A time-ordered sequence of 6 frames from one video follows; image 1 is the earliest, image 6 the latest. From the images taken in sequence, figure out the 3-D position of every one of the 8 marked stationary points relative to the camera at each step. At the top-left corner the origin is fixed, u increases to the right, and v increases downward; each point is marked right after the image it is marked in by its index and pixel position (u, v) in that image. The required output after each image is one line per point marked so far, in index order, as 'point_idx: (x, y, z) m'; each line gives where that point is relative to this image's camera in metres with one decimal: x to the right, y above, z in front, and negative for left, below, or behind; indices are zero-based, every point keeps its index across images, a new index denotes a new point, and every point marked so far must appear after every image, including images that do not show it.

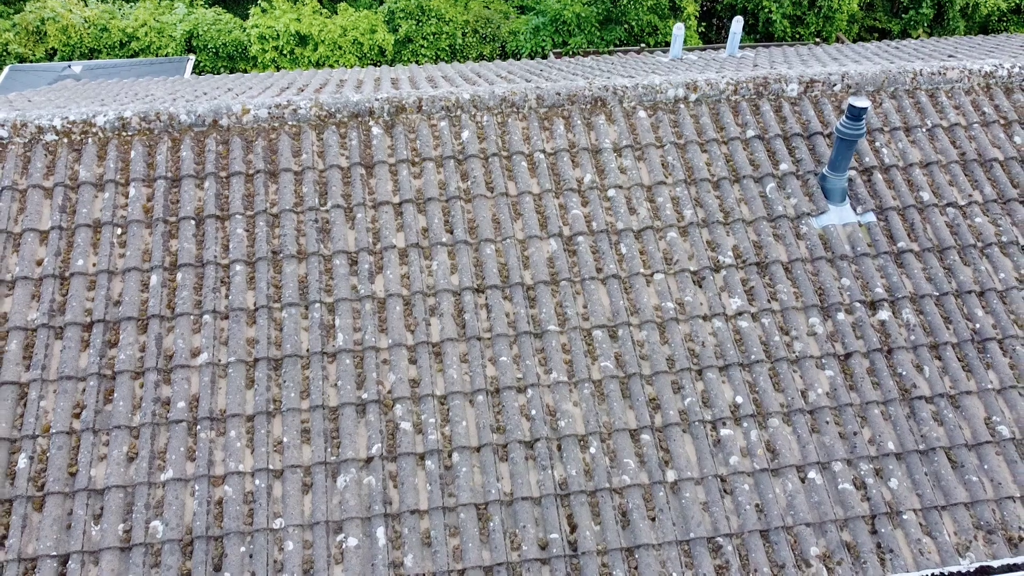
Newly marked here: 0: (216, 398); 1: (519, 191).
0: (-1.7, -0.7, +4.7) m
1: (+0.1, +0.6, +5.5) m
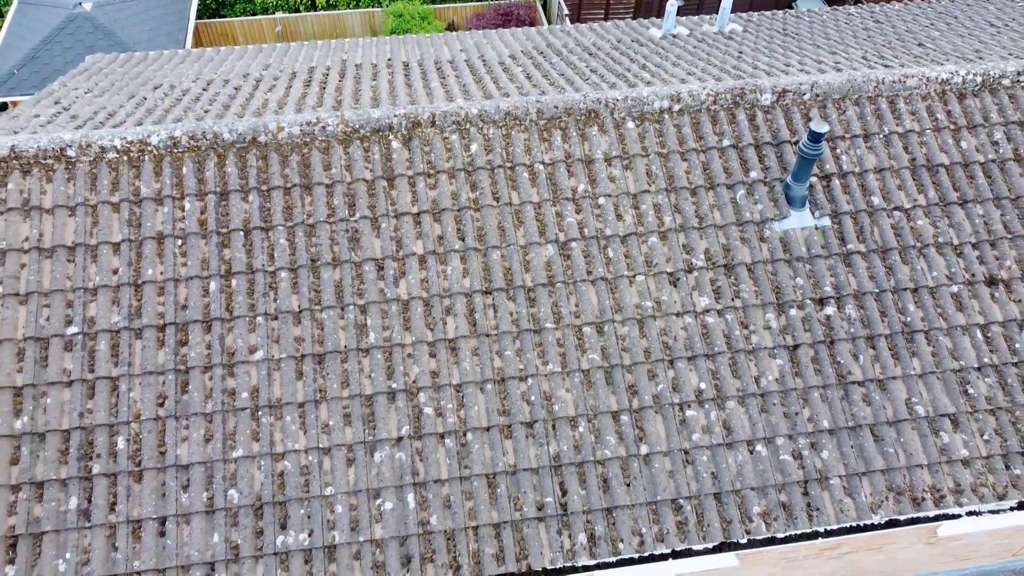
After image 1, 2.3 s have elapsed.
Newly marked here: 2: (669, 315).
0: (-1.7, -0.7, +5.8) m
1: (+0.1, +0.7, +6.3) m
2: (+1.2, -0.2, +6.1) m
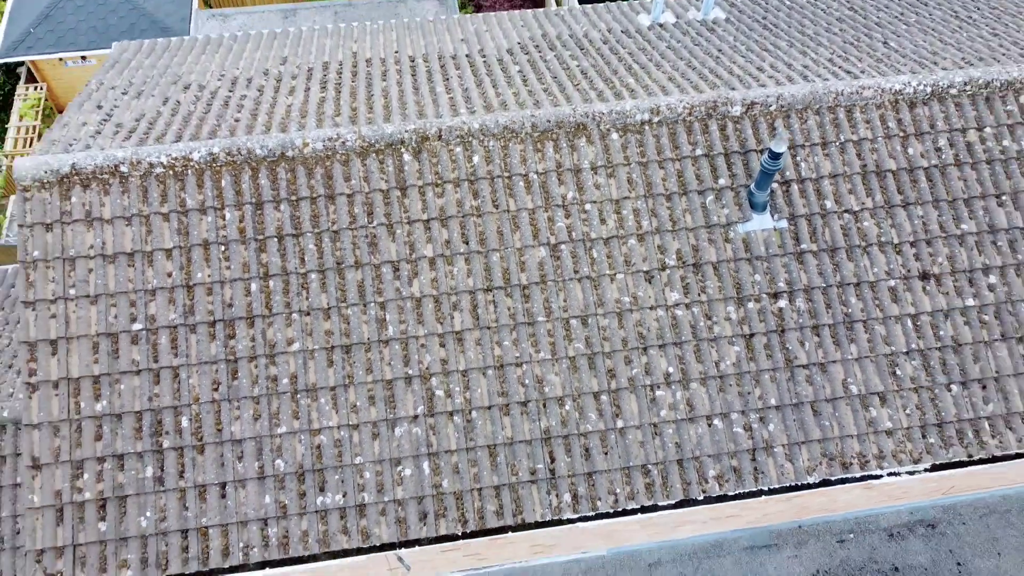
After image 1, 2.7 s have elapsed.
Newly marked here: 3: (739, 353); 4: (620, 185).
0: (-1.7, -0.7, +6.8) m
1: (+0.1, +0.7, +7.2) m
2: (+1.2, -0.2, +7.1) m
3: (+2.0, -0.6, +7.1) m
4: (+1.0, +0.9, +7.3) m
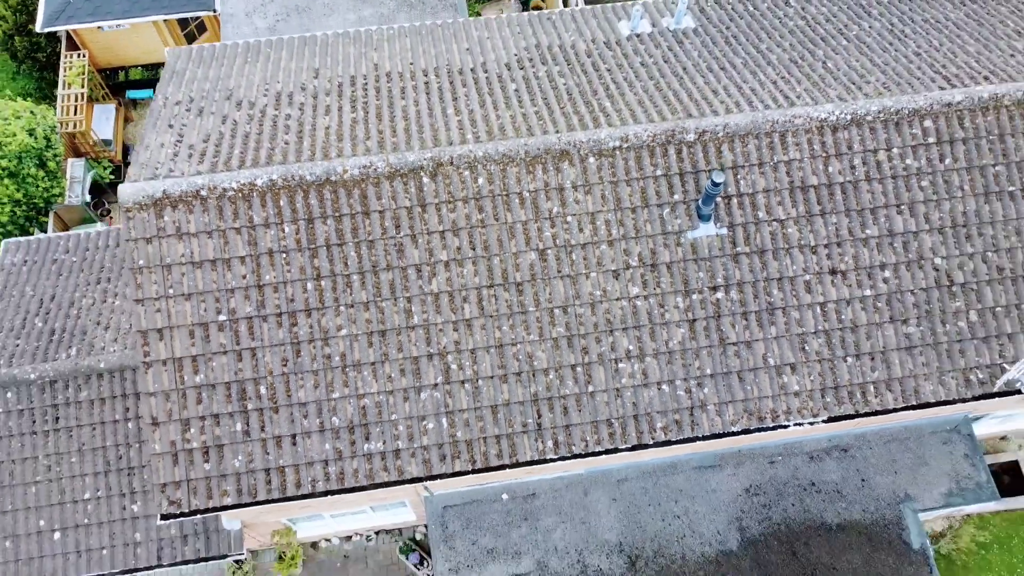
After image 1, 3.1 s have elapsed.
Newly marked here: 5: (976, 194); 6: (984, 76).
0: (-1.8, -0.7, +9.0) m
1: (0.0, +0.8, +9.1) m
2: (+1.1, -0.1, +9.2) m
3: (+2.0, -0.5, +9.2) m
4: (+1.0, +1.0, +9.2) m
5: (+5.5, +1.1, +9.6) m
6: (+5.8, +2.6, +9.9) m
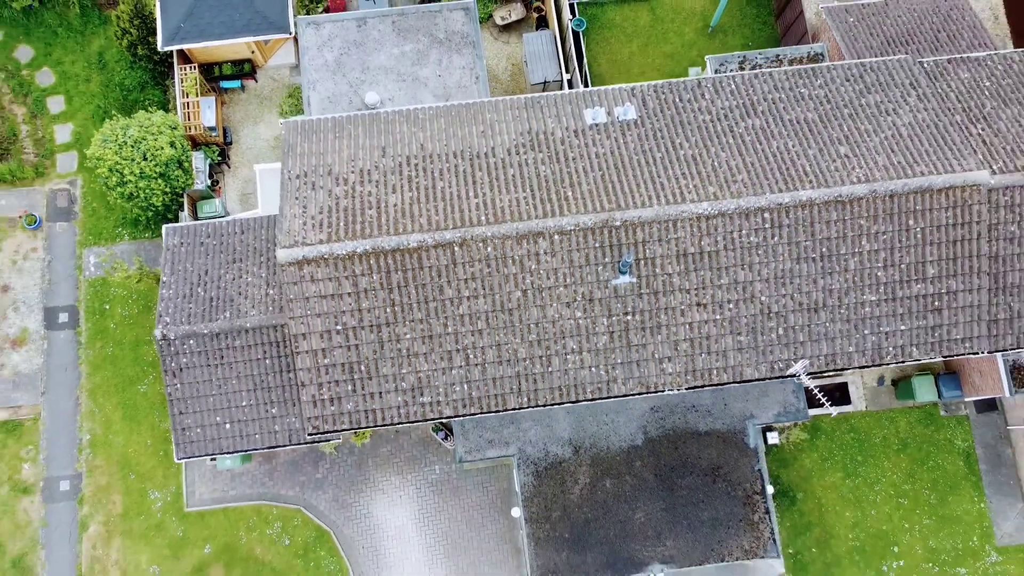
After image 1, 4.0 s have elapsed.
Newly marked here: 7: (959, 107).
0: (-1.9, -1.1, +15.5) m
1: (-0.1, +0.3, +15.3) m
2: (+1.0, -0.6, +15.6) m
3: (+1.8, -1.0, +15.7) m
4: (+0.9, +0.5, +15.4) m
5: (+5.5, +0.6, +15.6) m
6: (+5.8, +2.1, +15.6) m
7: (+9.4, +3.8, +17.0) m
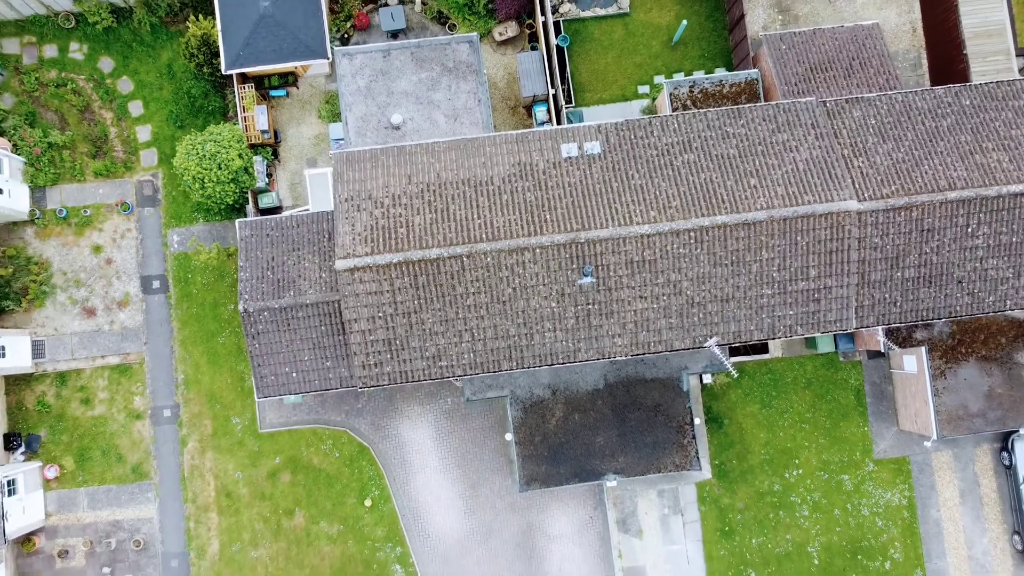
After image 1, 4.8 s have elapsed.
0: (-2.1, -1.0, +21.5) m
1: (-0.3, +0.3, +21.2) m
2: (+0.8, -0.5, +21.5) m
3: (+1.7, -0.9, +21.7) m
4: (+0.7, +0.5, +21.1) m
5: (+5.3, +0.6, +21.4) m
6: (+5.6, +2.1, +21.2) m
7: (+9.3, +4.0, +22.2) m
